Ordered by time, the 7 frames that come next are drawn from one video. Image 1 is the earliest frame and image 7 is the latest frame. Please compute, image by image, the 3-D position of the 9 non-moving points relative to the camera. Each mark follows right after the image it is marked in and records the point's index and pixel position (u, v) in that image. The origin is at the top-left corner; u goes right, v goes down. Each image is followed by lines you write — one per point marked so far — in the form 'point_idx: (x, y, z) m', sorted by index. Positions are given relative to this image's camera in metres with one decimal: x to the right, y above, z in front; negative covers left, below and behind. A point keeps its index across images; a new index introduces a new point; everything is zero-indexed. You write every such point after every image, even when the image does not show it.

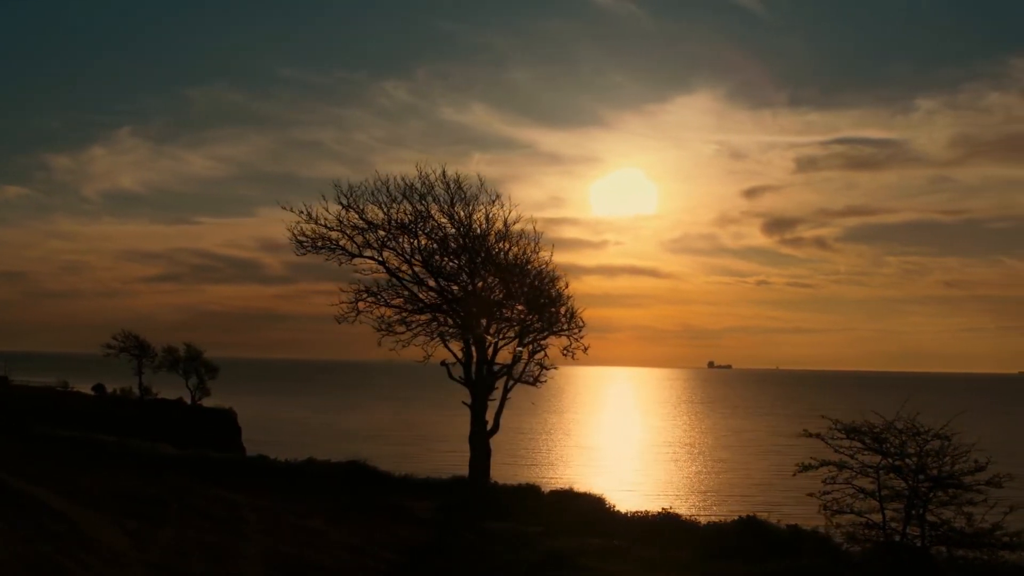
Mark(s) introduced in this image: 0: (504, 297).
0: (-0.2, -0.2, +19.2) m
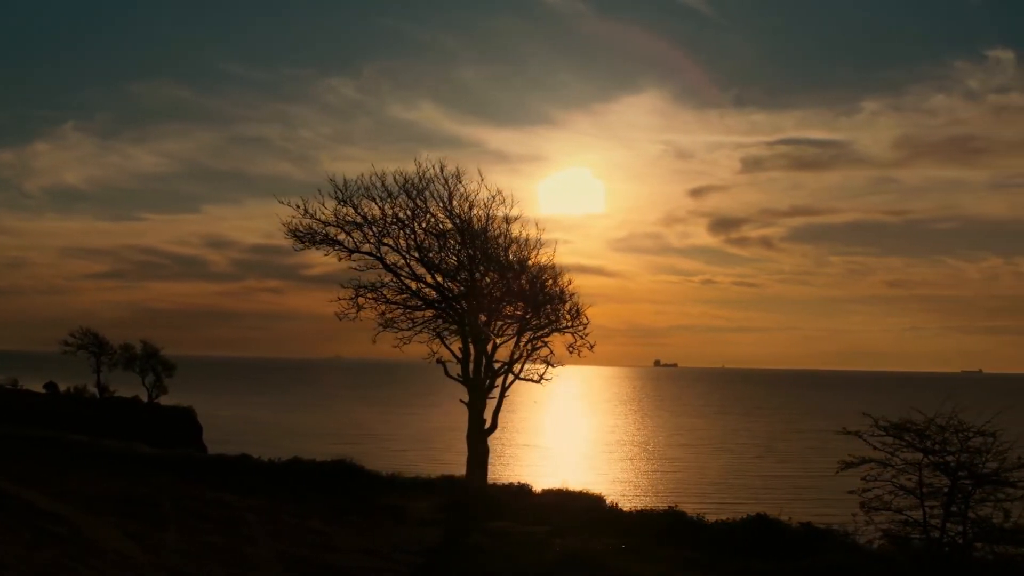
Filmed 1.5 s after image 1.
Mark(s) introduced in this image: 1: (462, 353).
0: (-0.3, -0.2, +19.0) m
1: (-1.1, -1.5, +19.7) m
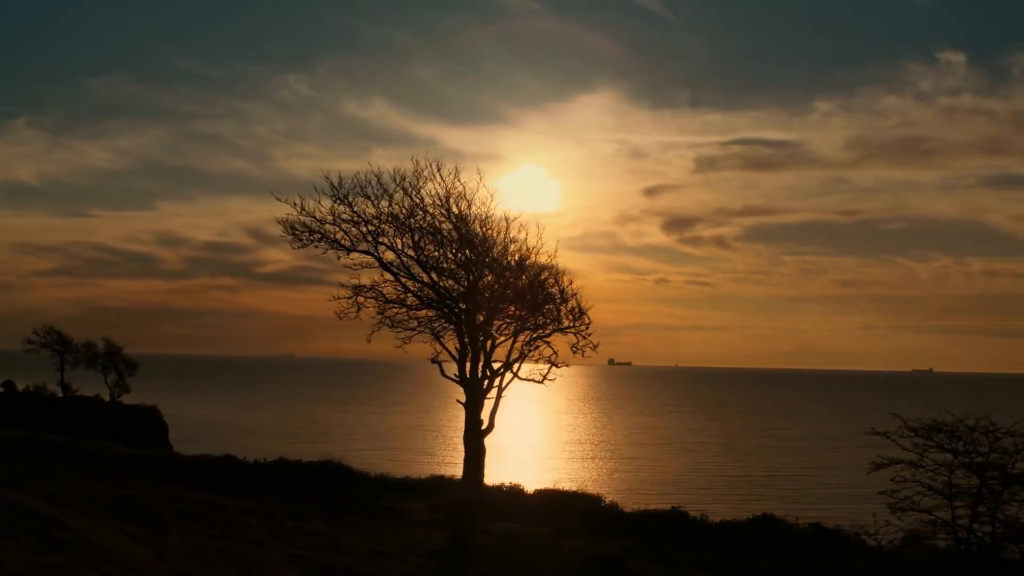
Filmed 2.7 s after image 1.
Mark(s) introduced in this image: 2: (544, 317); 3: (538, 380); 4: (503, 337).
0: (-0.3, -0.1, +18.9) m
1: (-1.1, -1.4, +19.5) m
2: (+0.8, -0.6, +19.2) m
3: (+0.5, -1.9, +18.4) m
4: (-0.2, -1.0, +18.9) m
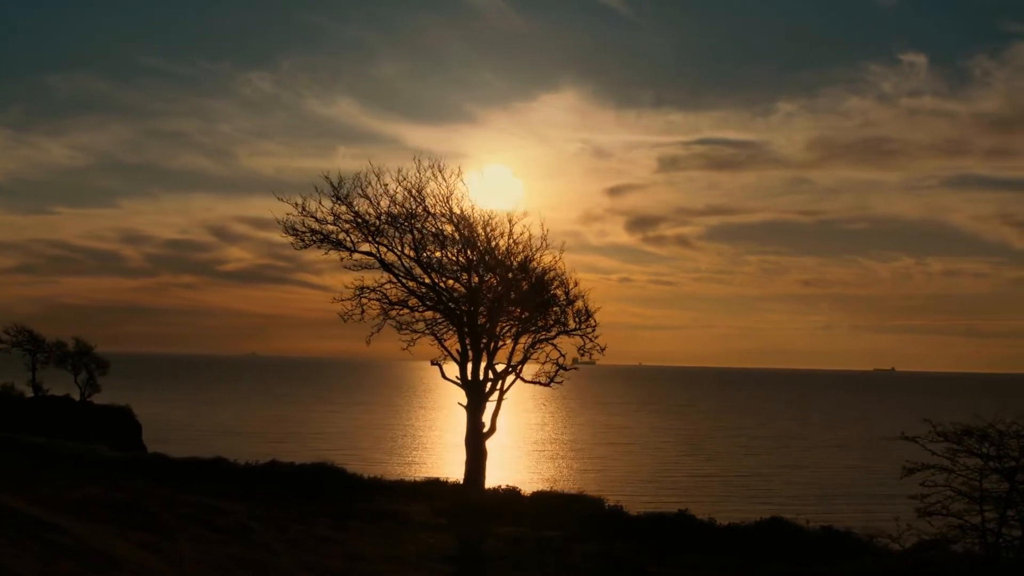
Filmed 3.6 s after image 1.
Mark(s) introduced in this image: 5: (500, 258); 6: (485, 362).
0: (-0.2, -0.2, +18.8) m
1: (-1.1, -1.5, +19.3) m
2: (+0.9, -0.7, +19.1) m
3: (+0.6, -2.0, +18.3) m
4: (-0.1, -1.1, +18.8) m
5: (-0.2, +0.7, +18.9) m
6: (-0.6, -1.6, +19.1) m
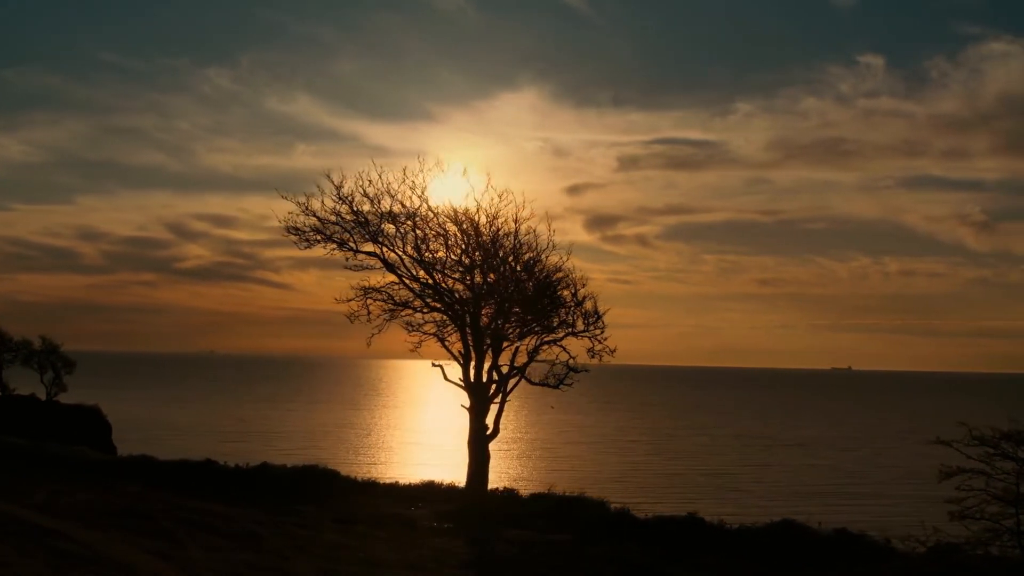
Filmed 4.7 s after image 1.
0: (-0.1, -0.2, +18.6) m
1: (-1.0, -1.5, +19.1) m
2: (+0.9, -0.7, +18.9) m
3: (+0.7, -2.0, +18.2) m
4: (0.0, -1.1, +18.6) m
5: (-0.1, +0.7, +18.7) m
6: (-0.5, -1.6, +19.0) m
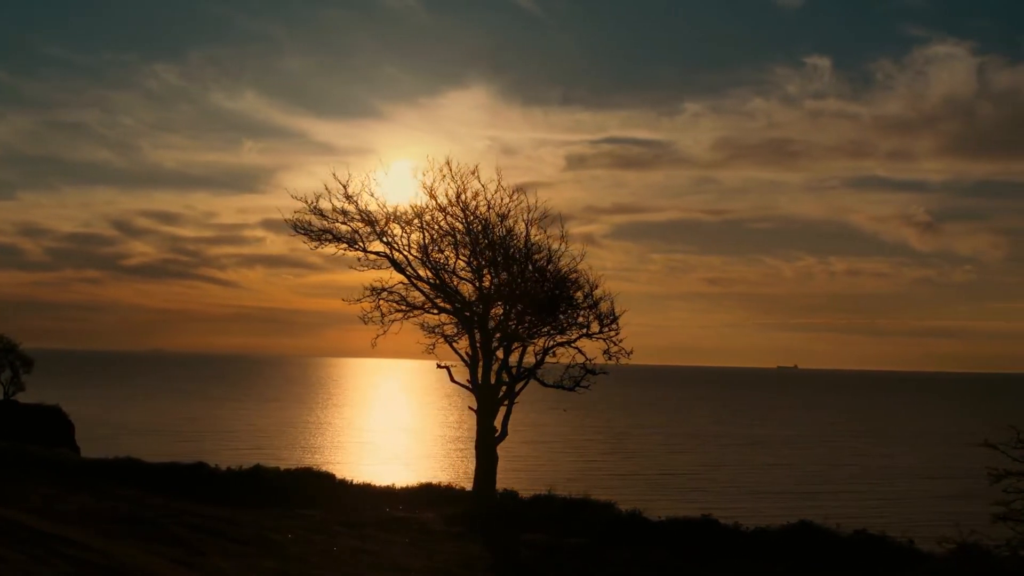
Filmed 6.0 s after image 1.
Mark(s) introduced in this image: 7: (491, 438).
0: (+0.1, -0.2, +18.4) m
1: (-0.9, -1.5, +19.0) m
2: (+1.1, -0.7, +18.8) m
3: (+0.9, -2.0, +18.0) m
4: (+0.1, -1.1, +18.5) m
5: (+0.1, +0.6, +18.5) m
6: (-0.3, -1.7, +18.8) m
7: (-0.5, -3.3, +19.4) m
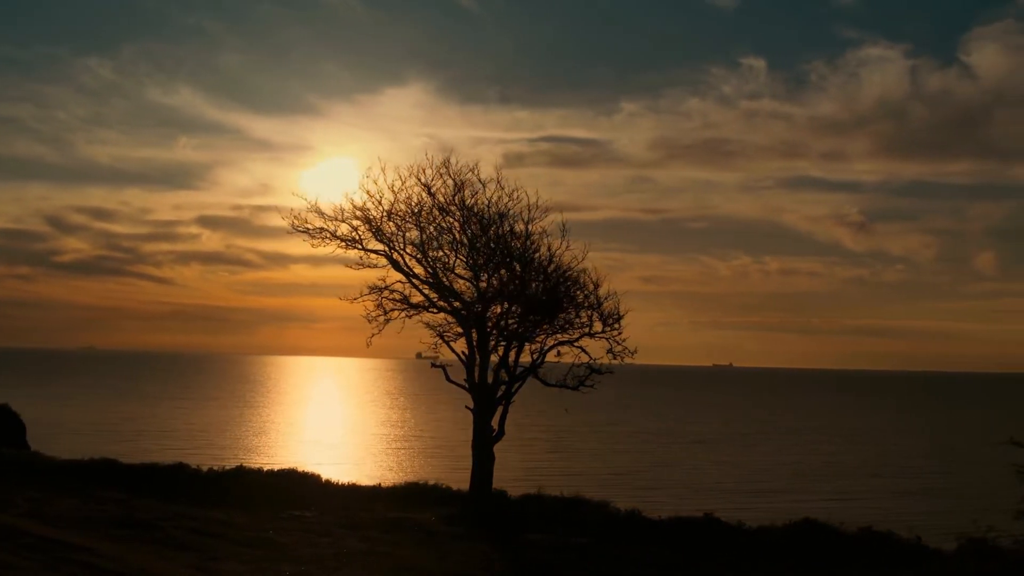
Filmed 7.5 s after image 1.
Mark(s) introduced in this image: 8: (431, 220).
0: (0.0, -0.2, +18.4) m
1: (-0.9, -1.5, +18.8) m
2: (+1.1, -0.7, +18.8) m
3: (+0.9, -2.0, +18.0) m
4: (+0.1, -1.1, +18.4) m
5: (0.0, +0.7, +18.5) m
6: (-0.4, -1.6, +18.7) m
7: (-0.6, -3.3, +19.3) m
8: (-1.9, +1.5, +18.9) m
